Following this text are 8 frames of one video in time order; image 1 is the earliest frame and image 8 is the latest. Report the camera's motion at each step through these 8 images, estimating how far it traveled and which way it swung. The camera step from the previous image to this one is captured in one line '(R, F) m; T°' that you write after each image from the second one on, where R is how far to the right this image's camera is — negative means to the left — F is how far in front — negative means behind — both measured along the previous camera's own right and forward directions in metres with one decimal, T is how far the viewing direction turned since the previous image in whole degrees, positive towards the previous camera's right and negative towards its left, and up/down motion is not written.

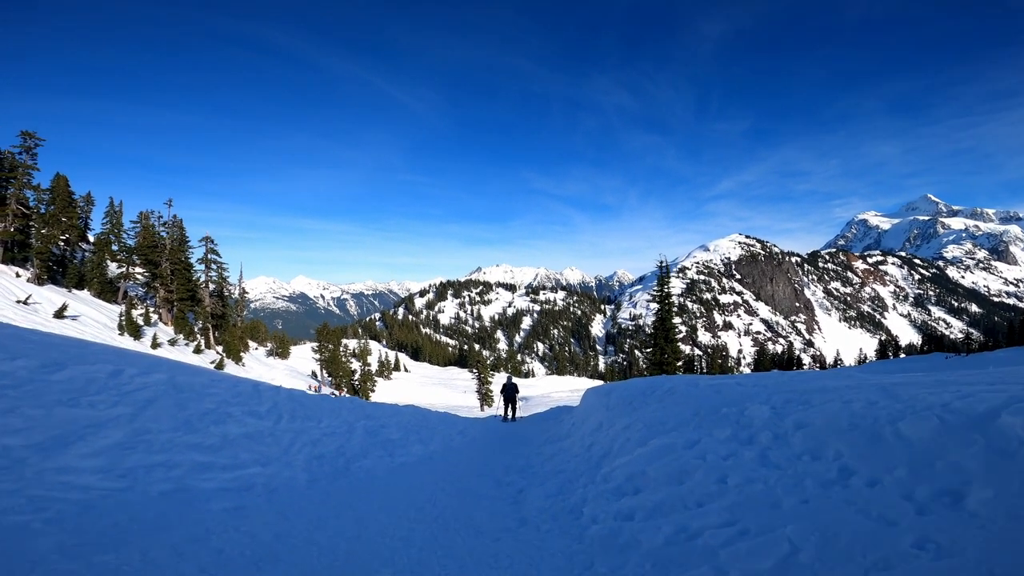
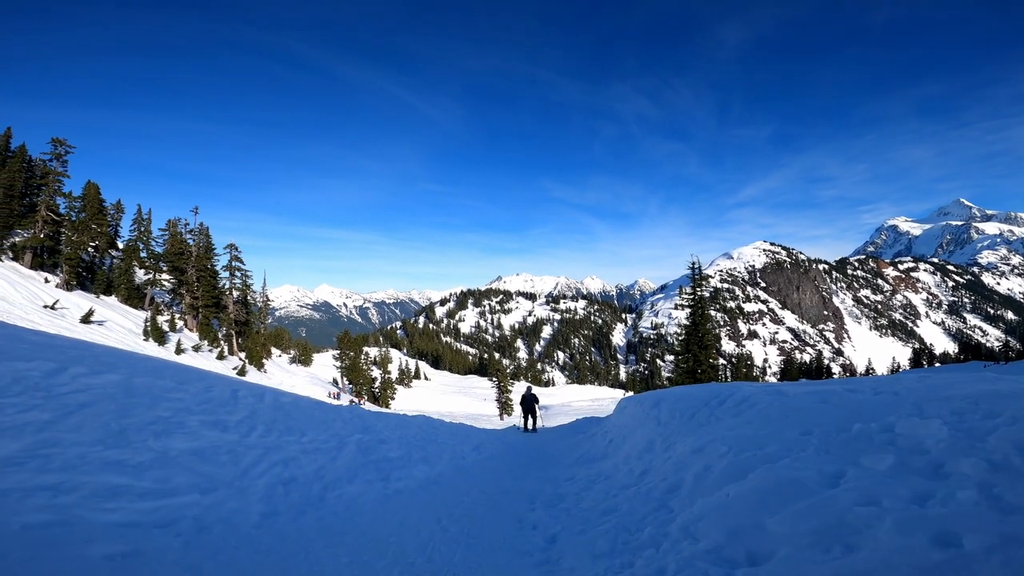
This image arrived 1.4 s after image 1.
(-0.1, +2.0) m; -2°
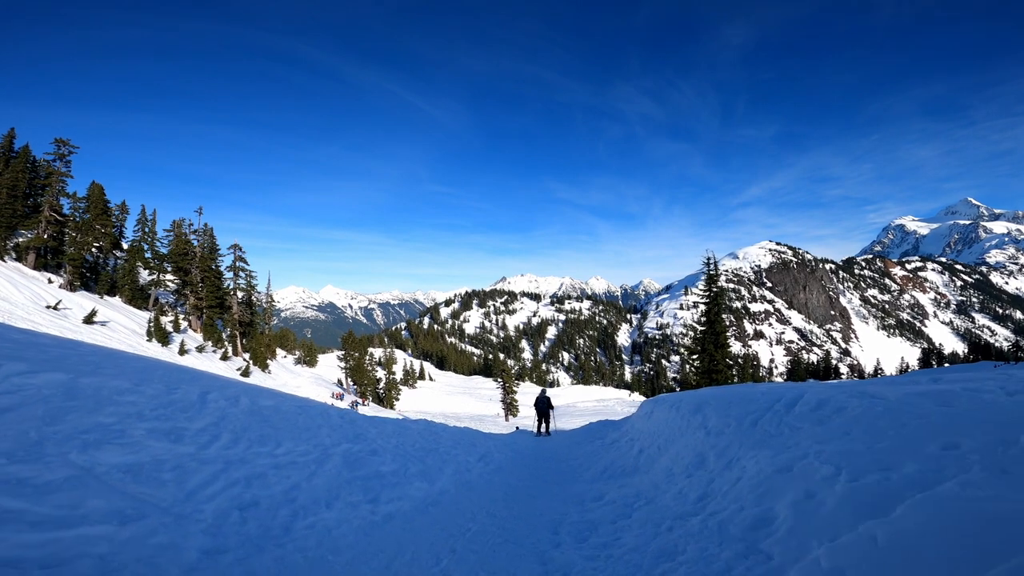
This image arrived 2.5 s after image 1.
(-0.2, +1.2) m; -1°
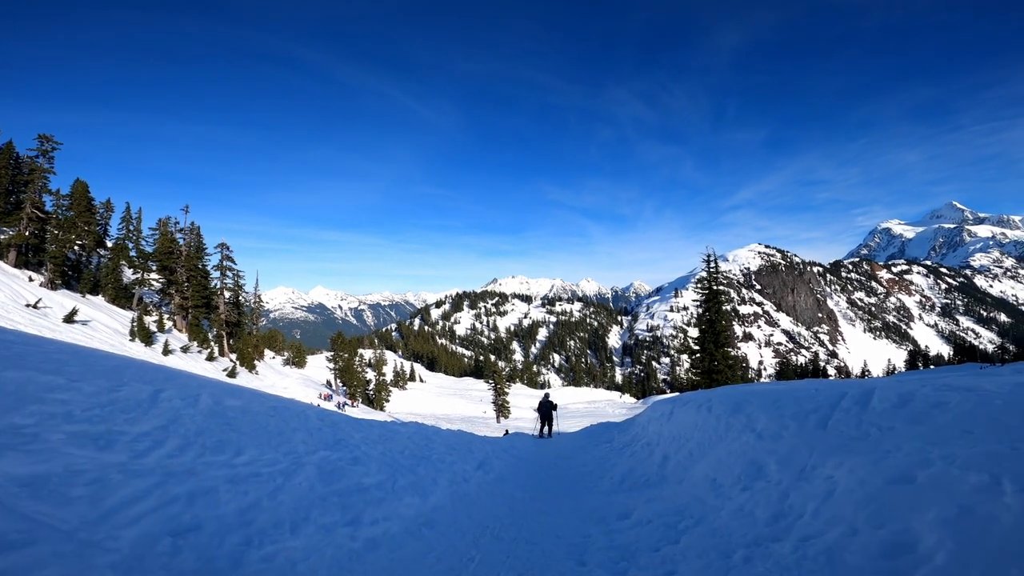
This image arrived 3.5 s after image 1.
(-0.2, +0.9) m; +1°
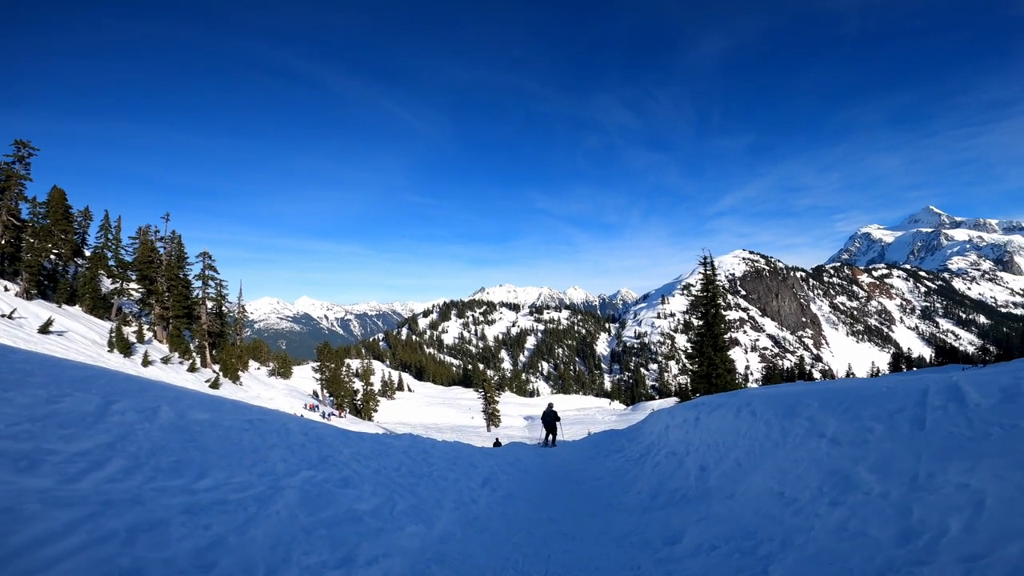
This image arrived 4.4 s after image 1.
(-0.6, +1.0) m; +2°
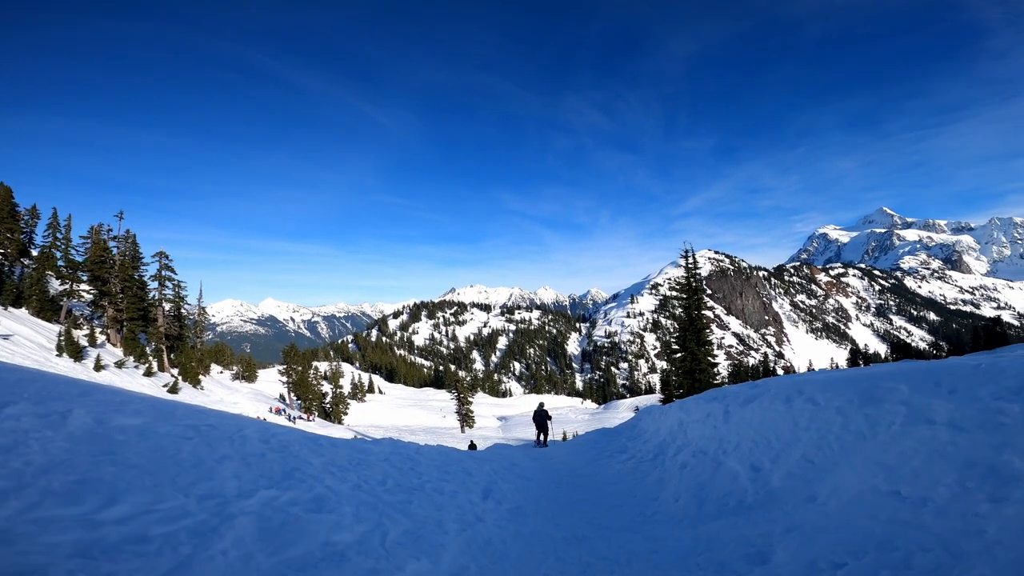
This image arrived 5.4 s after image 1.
(-1.2, +1.3) m; +4°
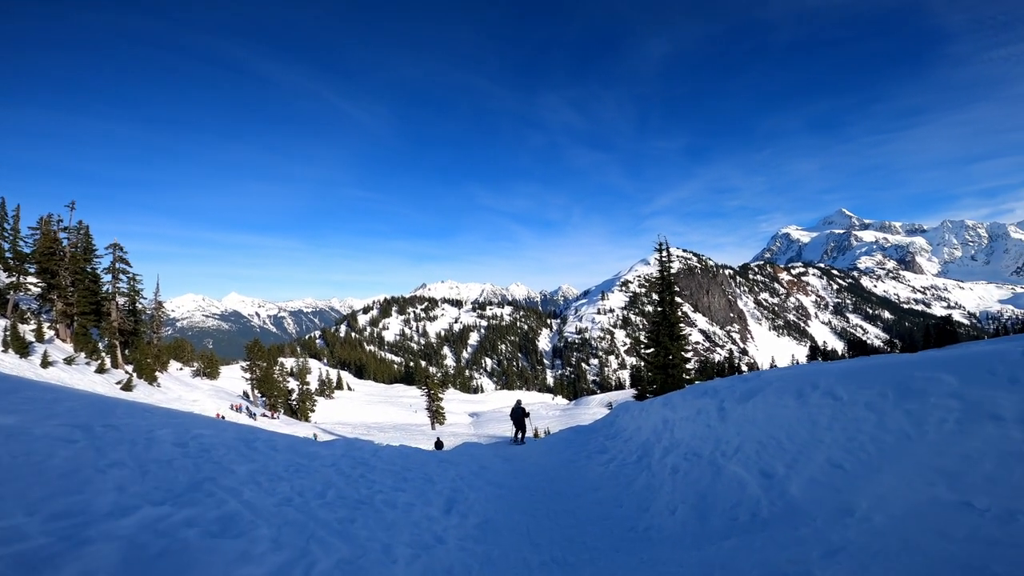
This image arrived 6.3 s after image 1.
(-0.2, +1.5) m; +4°
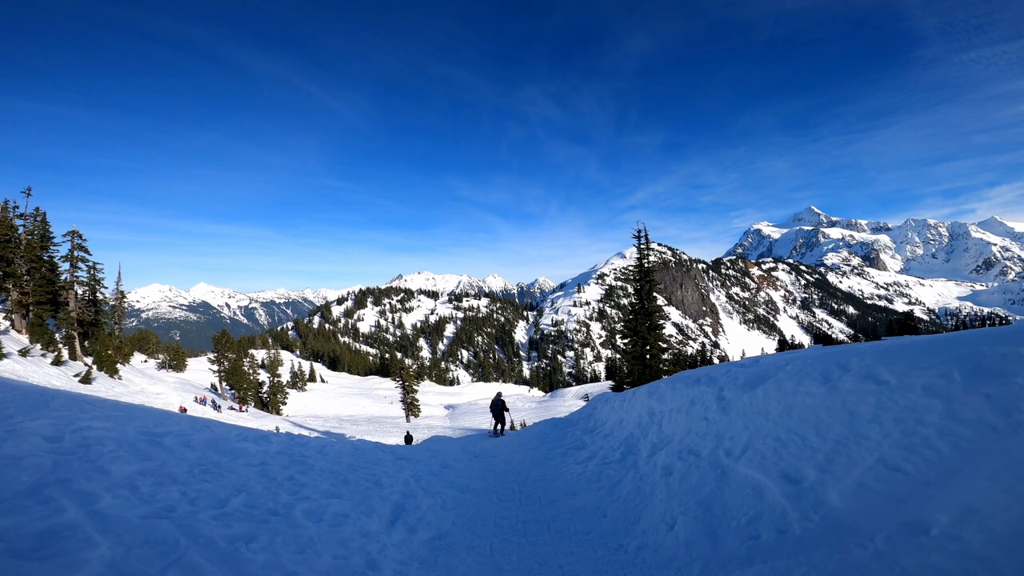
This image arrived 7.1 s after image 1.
(-0.2, +0.8) m; +3°
